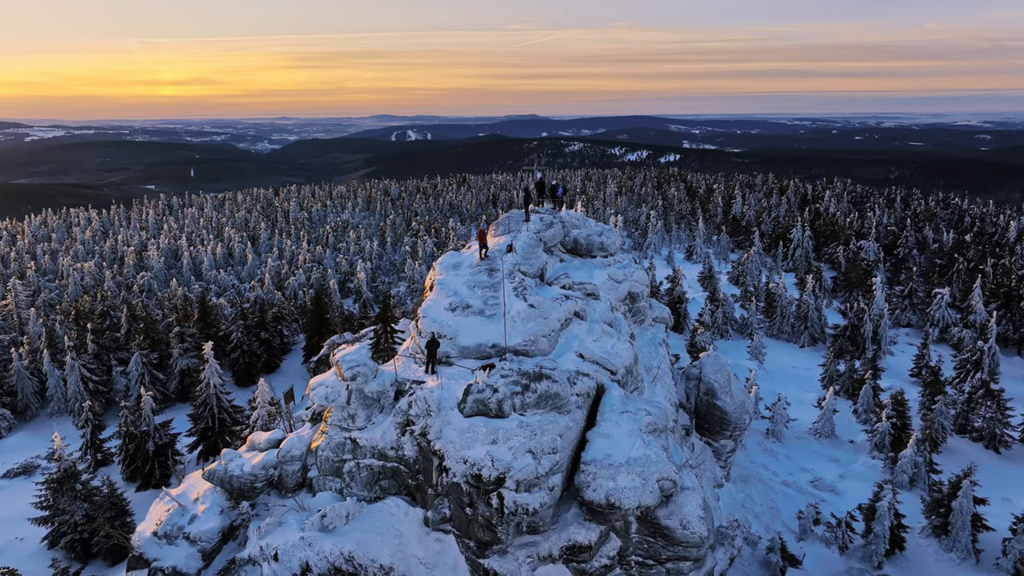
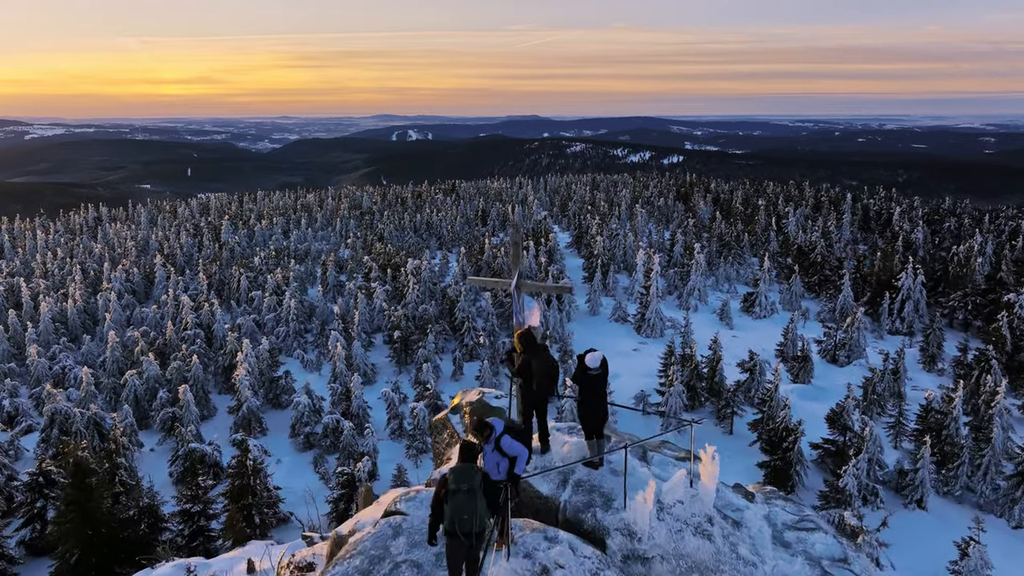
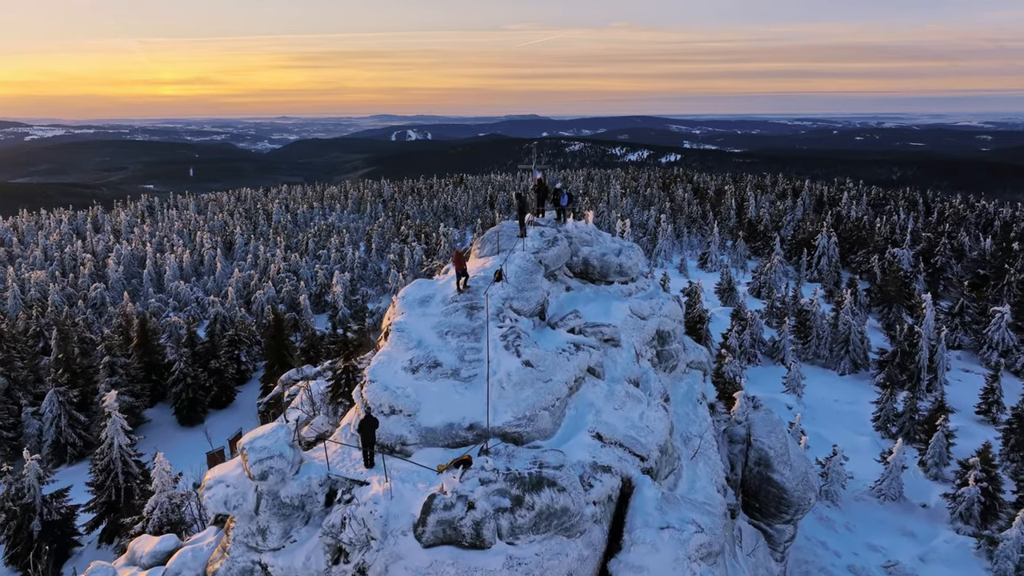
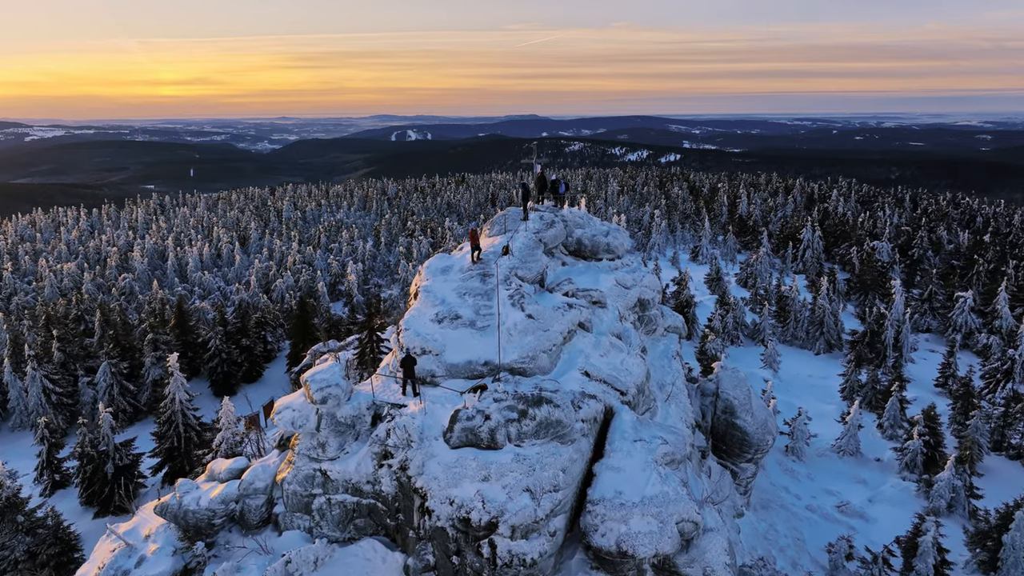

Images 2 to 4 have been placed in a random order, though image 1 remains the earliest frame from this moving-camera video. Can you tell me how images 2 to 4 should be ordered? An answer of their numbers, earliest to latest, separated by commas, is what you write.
4, 3, 2
